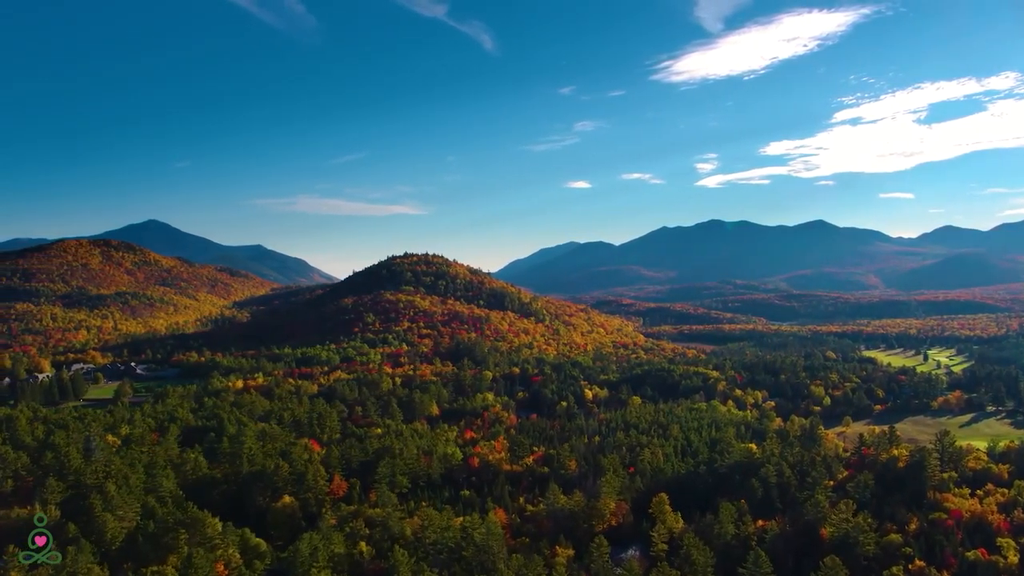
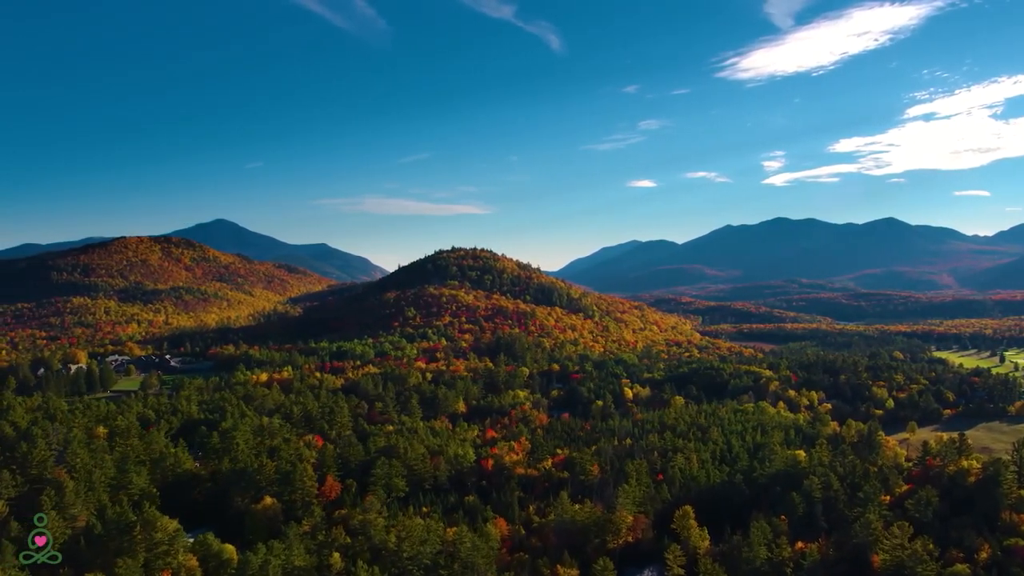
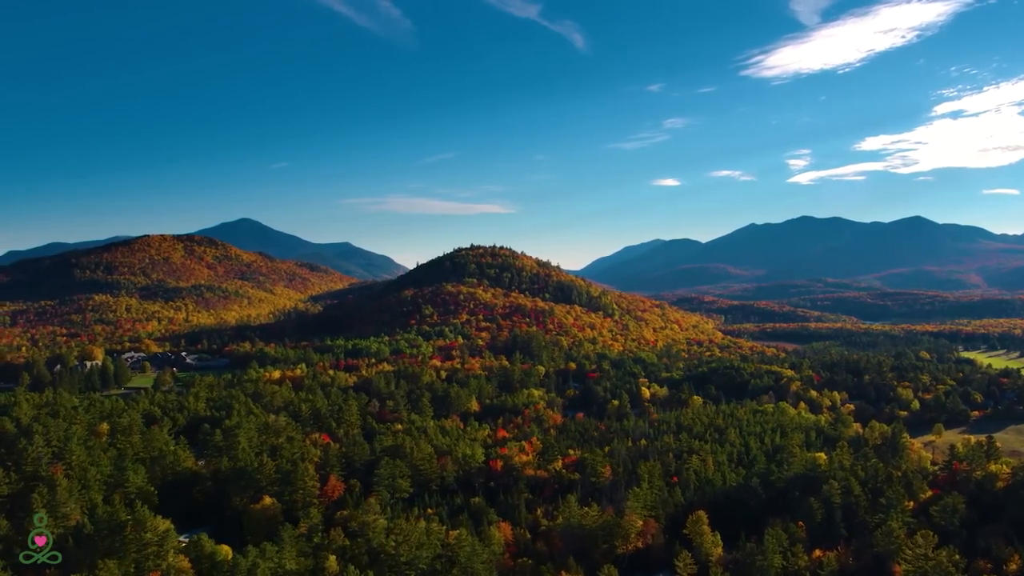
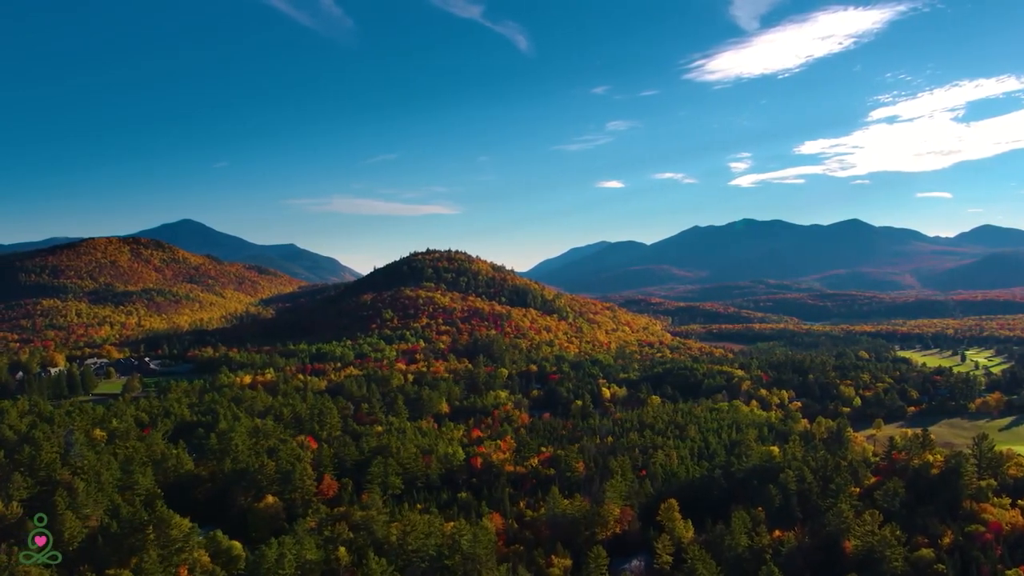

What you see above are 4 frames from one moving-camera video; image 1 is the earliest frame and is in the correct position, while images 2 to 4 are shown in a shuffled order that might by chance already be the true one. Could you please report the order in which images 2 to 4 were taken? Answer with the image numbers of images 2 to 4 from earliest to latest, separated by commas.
4, 2, 3
